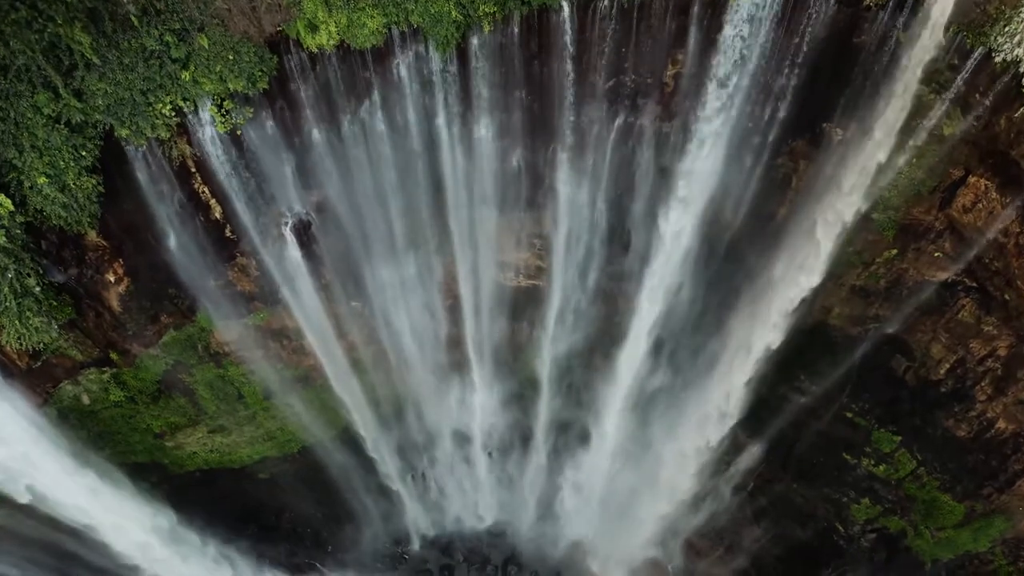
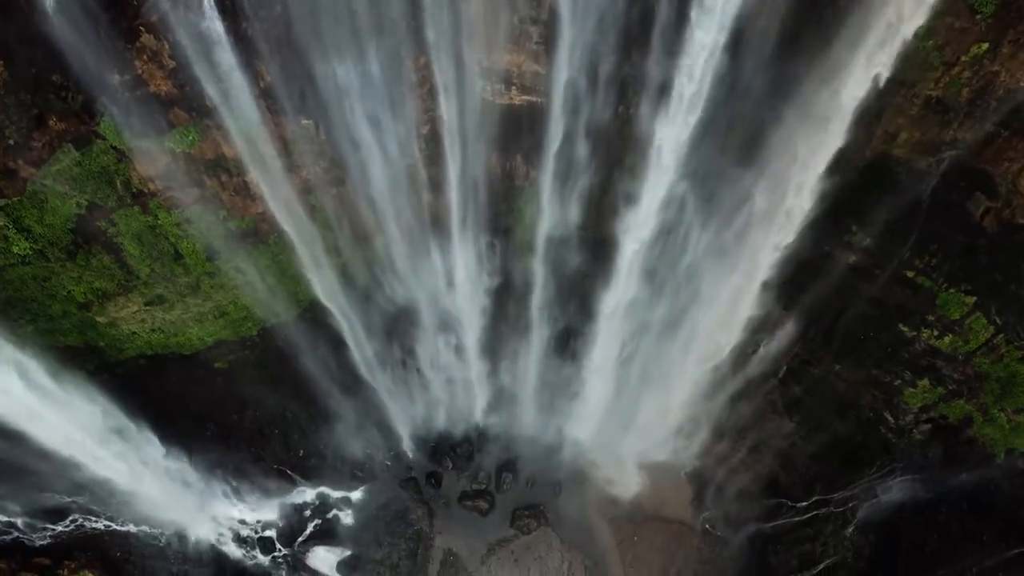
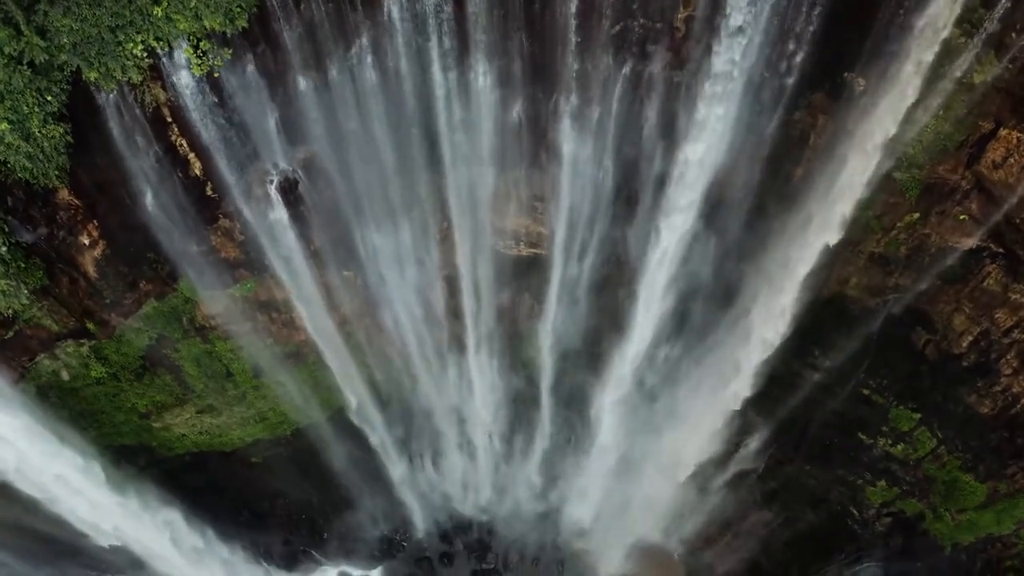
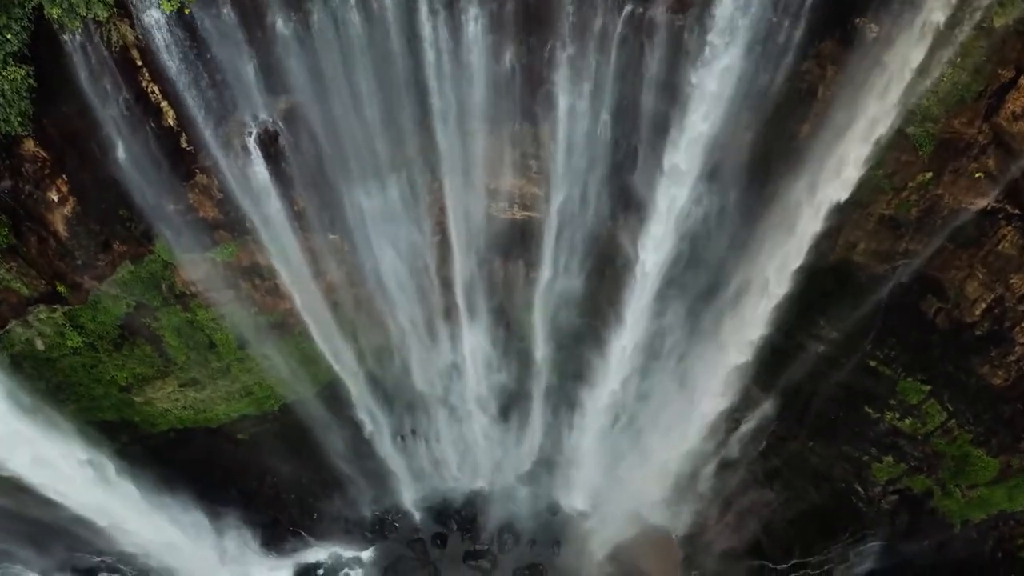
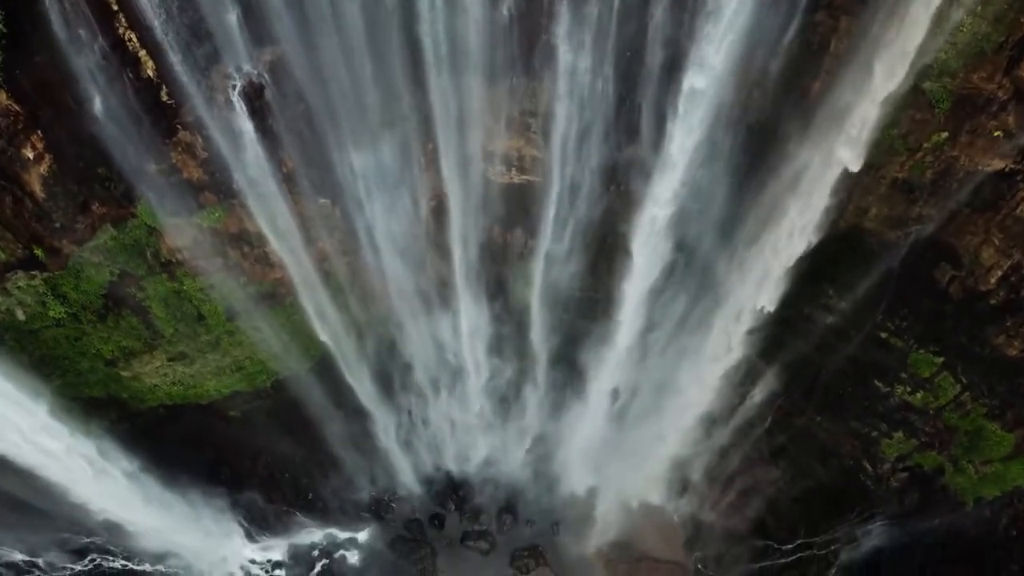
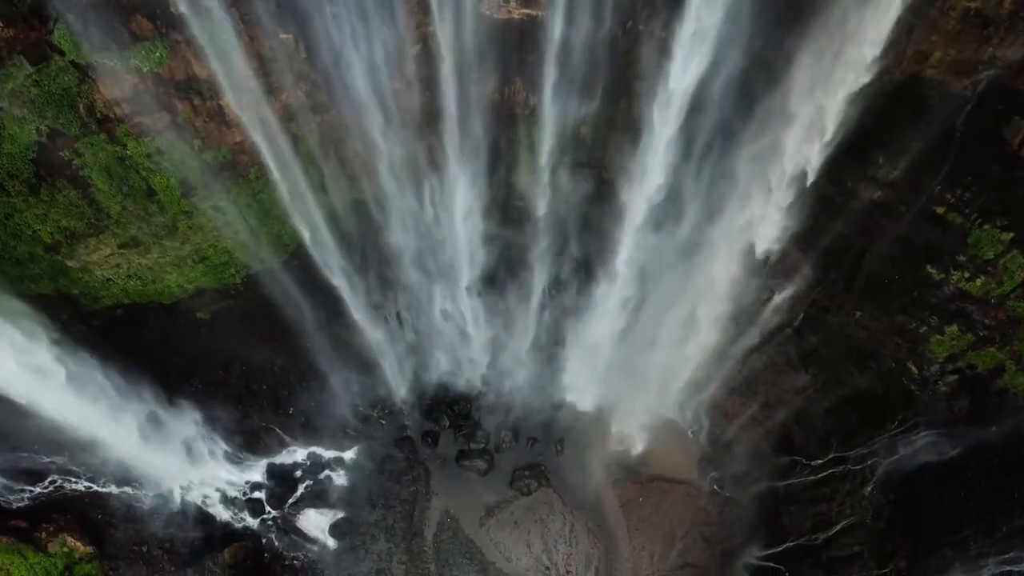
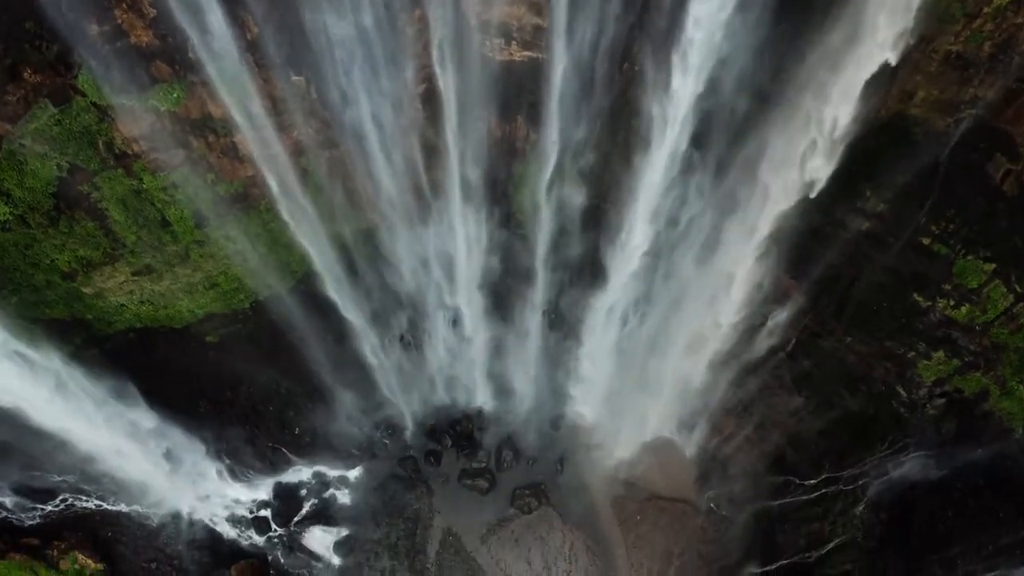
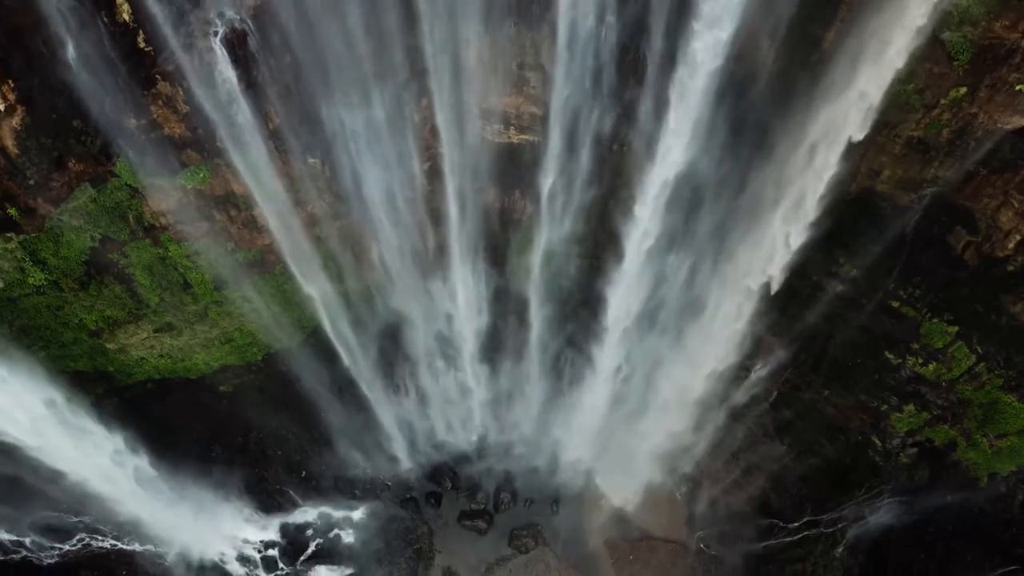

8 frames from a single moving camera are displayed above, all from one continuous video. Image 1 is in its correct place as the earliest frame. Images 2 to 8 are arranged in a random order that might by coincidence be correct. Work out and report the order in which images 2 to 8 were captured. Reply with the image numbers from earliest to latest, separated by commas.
3, 4, 5, 8, 2, 7, 6
